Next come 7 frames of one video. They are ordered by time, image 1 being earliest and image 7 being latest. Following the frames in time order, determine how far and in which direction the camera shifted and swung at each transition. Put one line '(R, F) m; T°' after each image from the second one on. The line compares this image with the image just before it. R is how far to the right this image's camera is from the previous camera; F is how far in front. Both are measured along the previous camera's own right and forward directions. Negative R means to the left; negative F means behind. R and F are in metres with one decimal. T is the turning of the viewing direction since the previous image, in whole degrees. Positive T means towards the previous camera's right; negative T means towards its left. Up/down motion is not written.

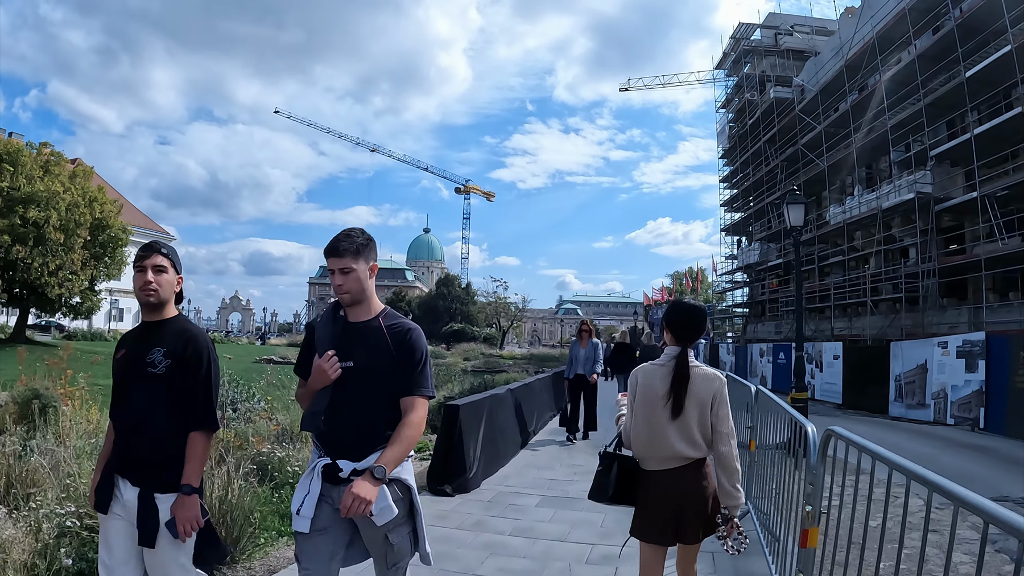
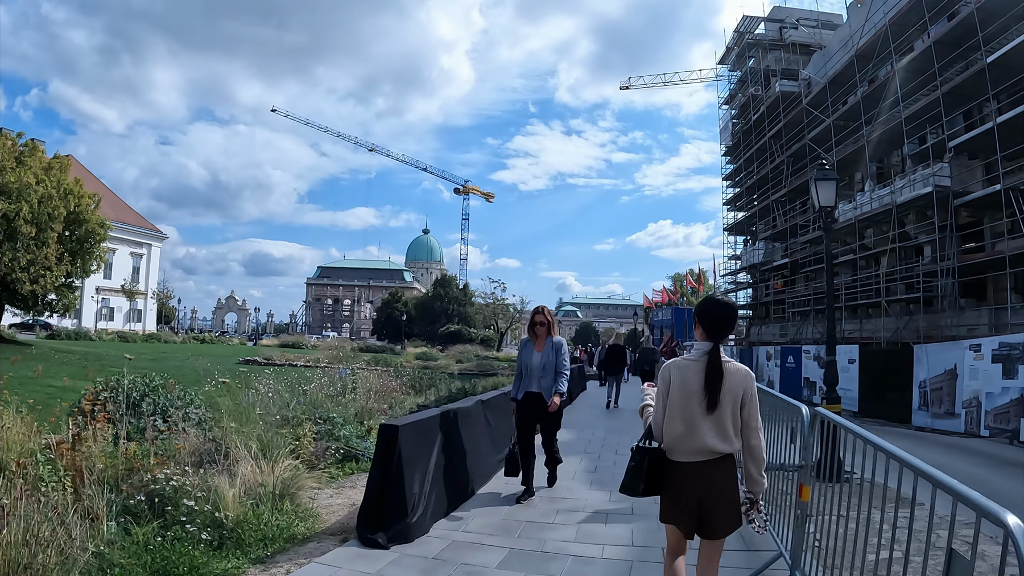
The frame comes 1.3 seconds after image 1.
(+0.3, +1.4) m; 0°
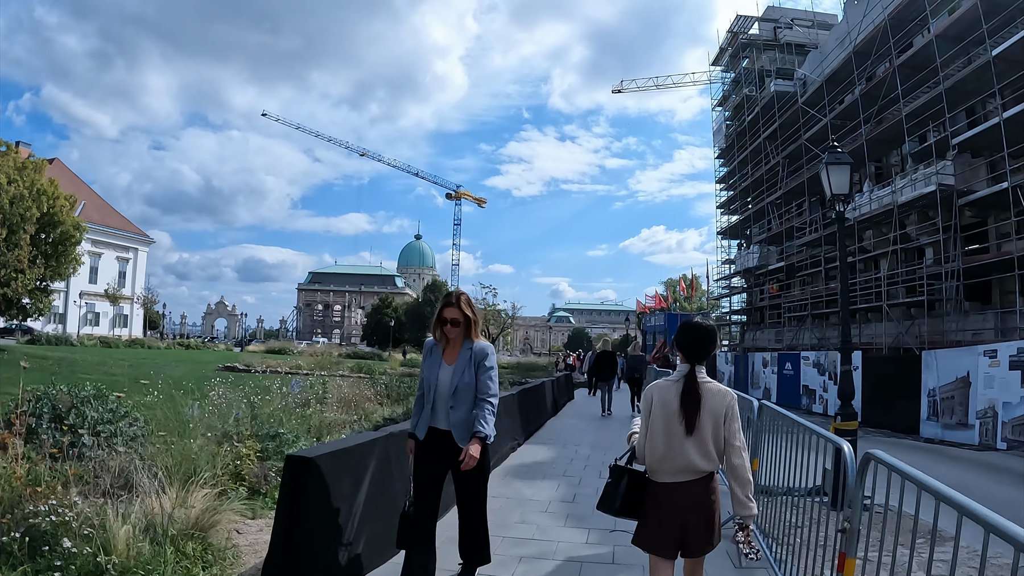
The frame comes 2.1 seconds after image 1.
(+0.3, +1.0) m; +1°
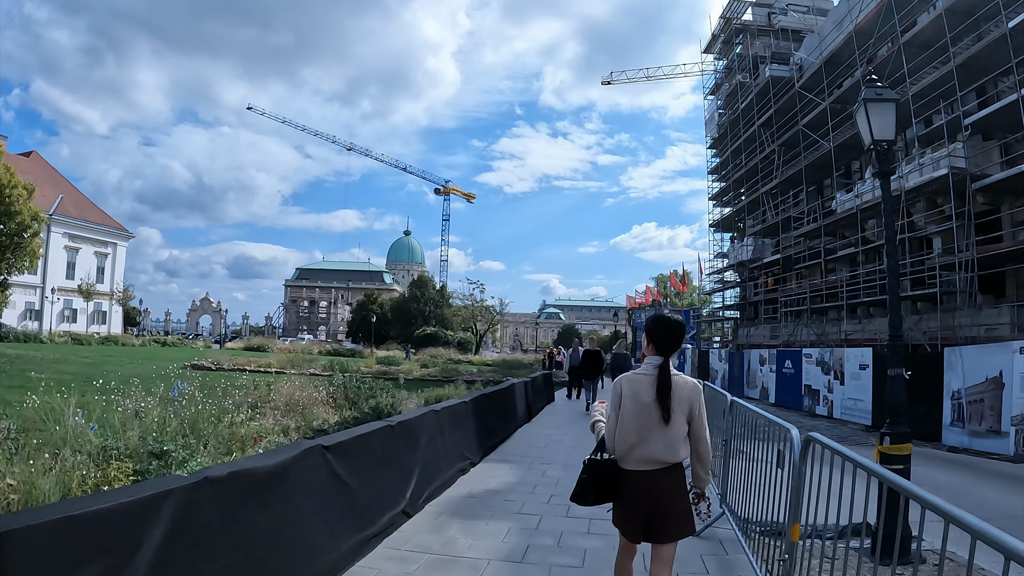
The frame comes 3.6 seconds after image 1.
(+0.4, +1.7) m; +1°
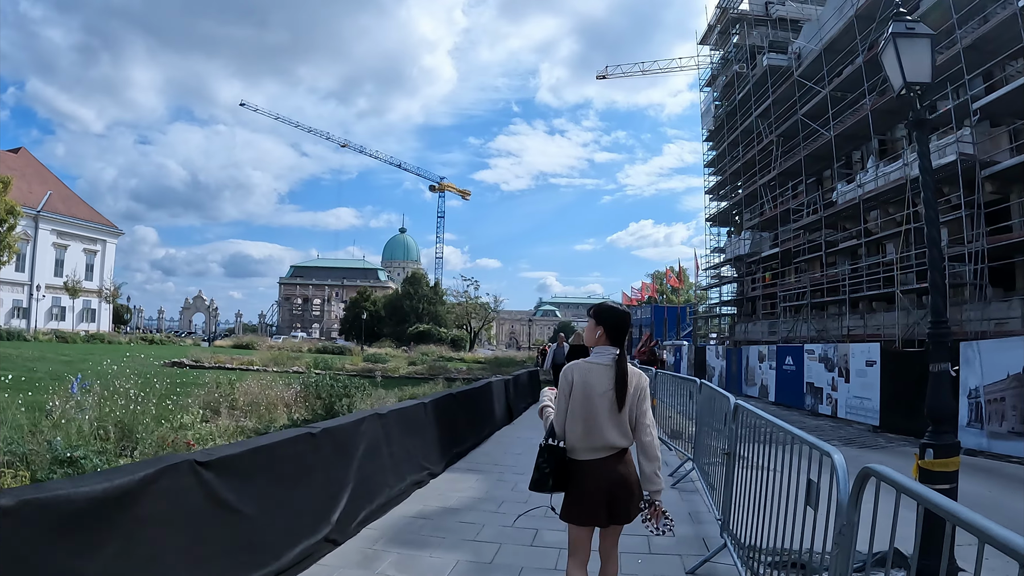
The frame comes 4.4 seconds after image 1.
(+0.3, +1.0) m; 0°
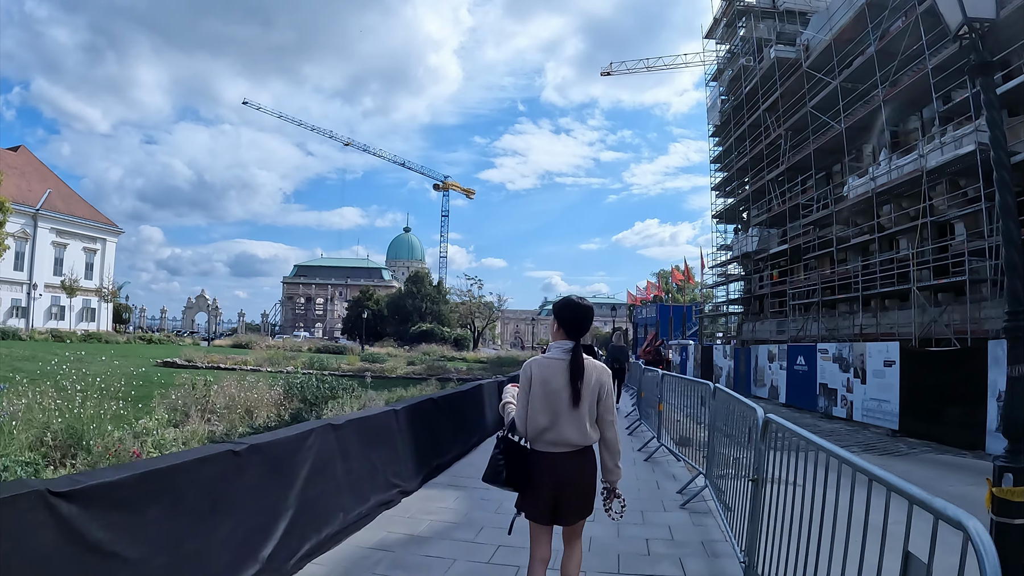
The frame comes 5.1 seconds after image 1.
(+0.2, +0.8) m; 0°
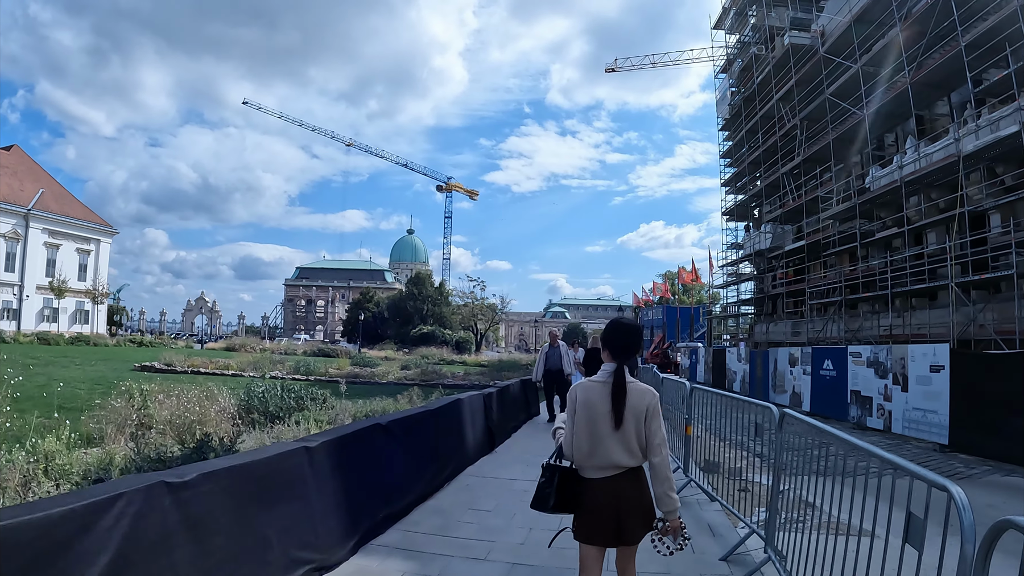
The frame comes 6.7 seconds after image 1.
(+0.2, +1.6) m; 0°
